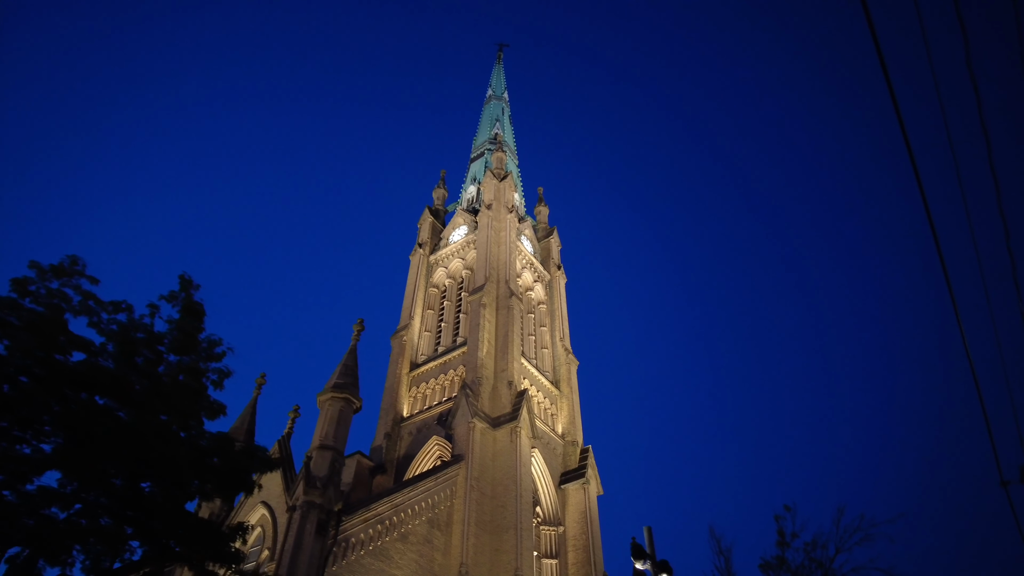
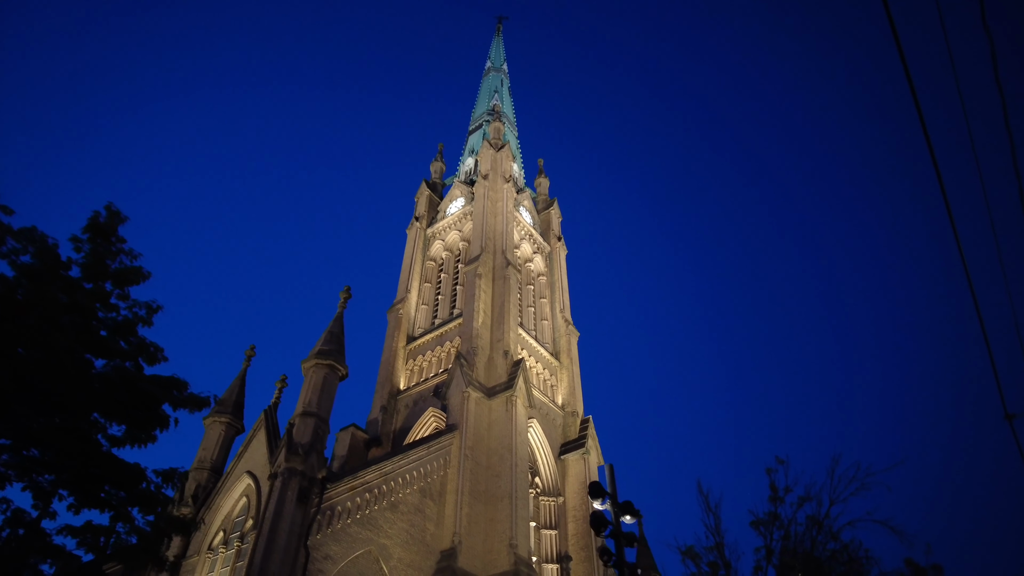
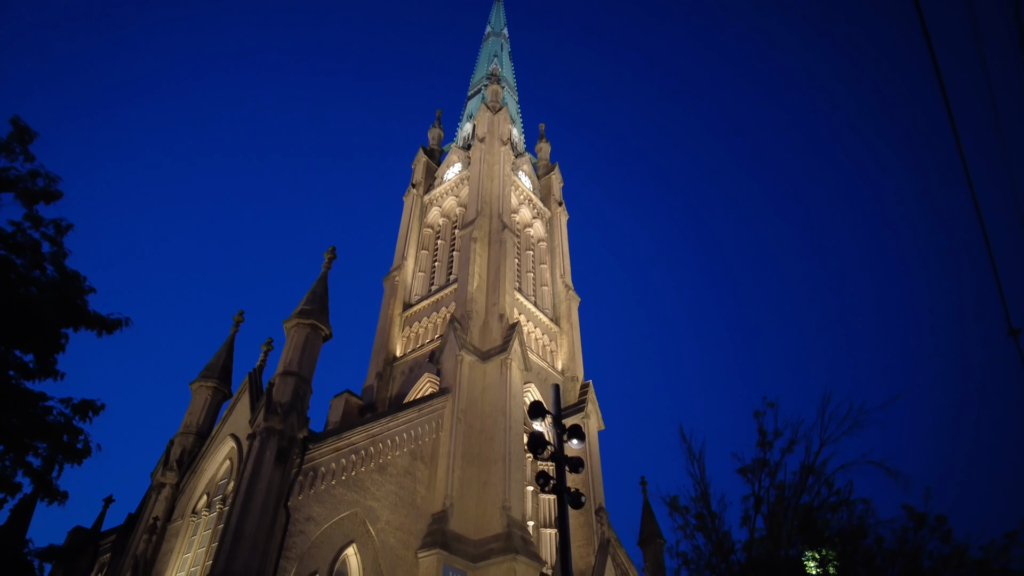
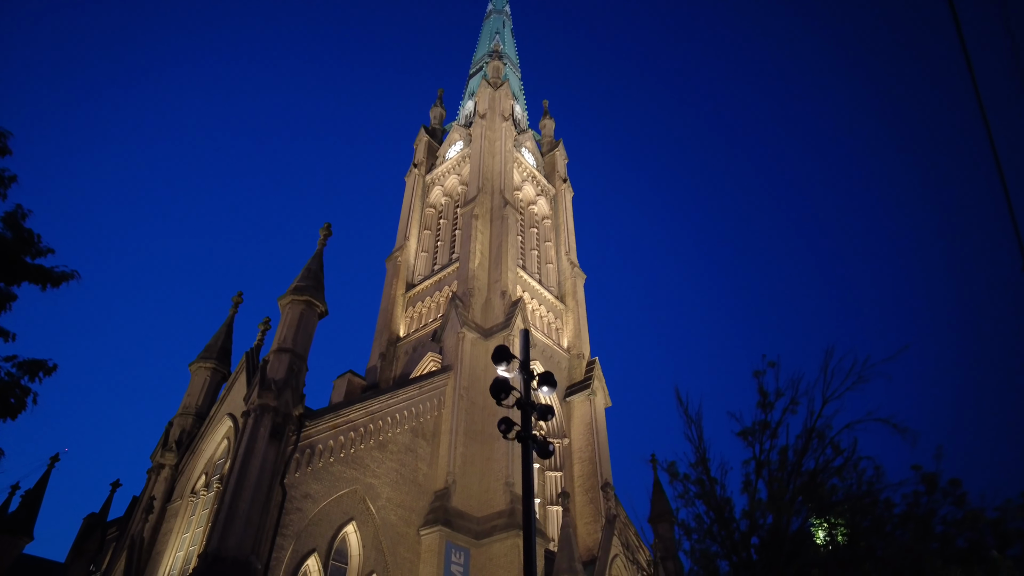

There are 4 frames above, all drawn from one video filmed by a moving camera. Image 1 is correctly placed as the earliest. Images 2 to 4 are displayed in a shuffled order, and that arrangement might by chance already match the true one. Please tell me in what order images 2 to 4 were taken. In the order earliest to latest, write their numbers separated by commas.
2, 3, 4
